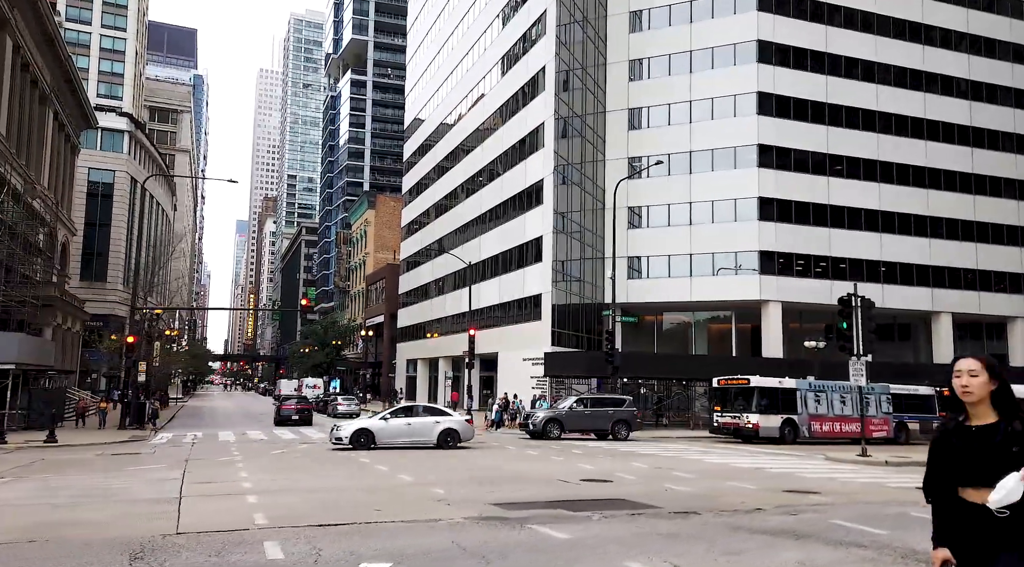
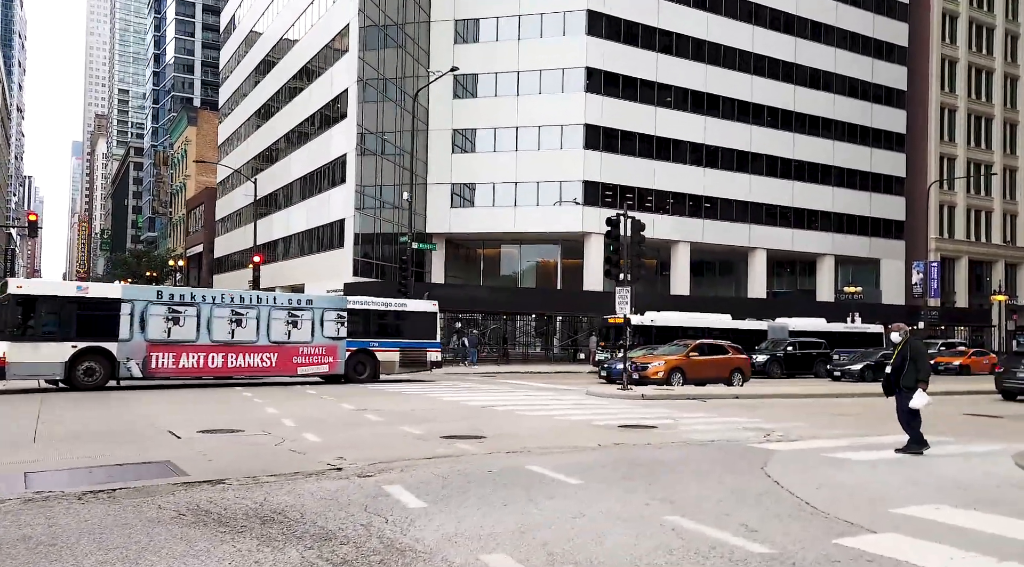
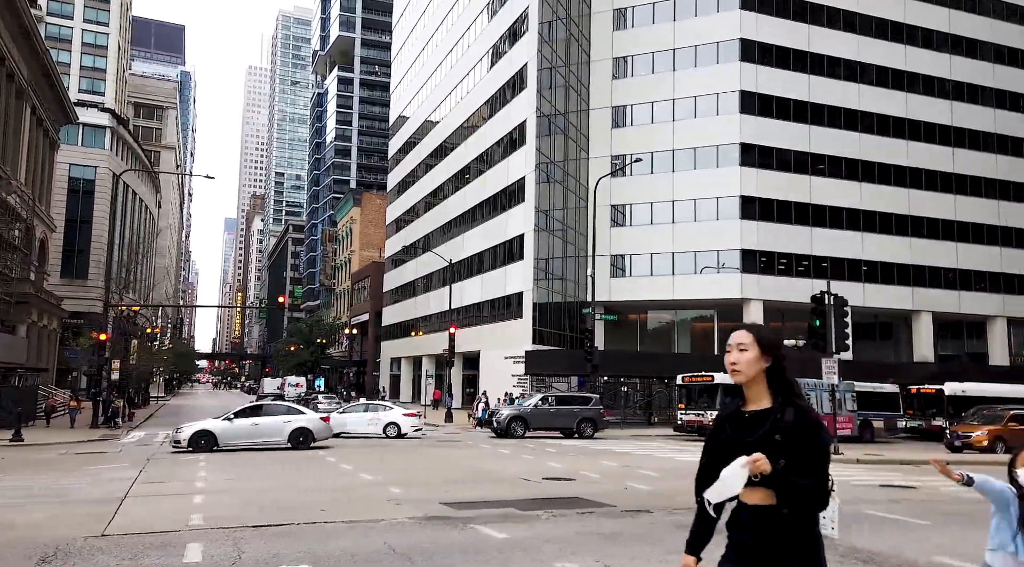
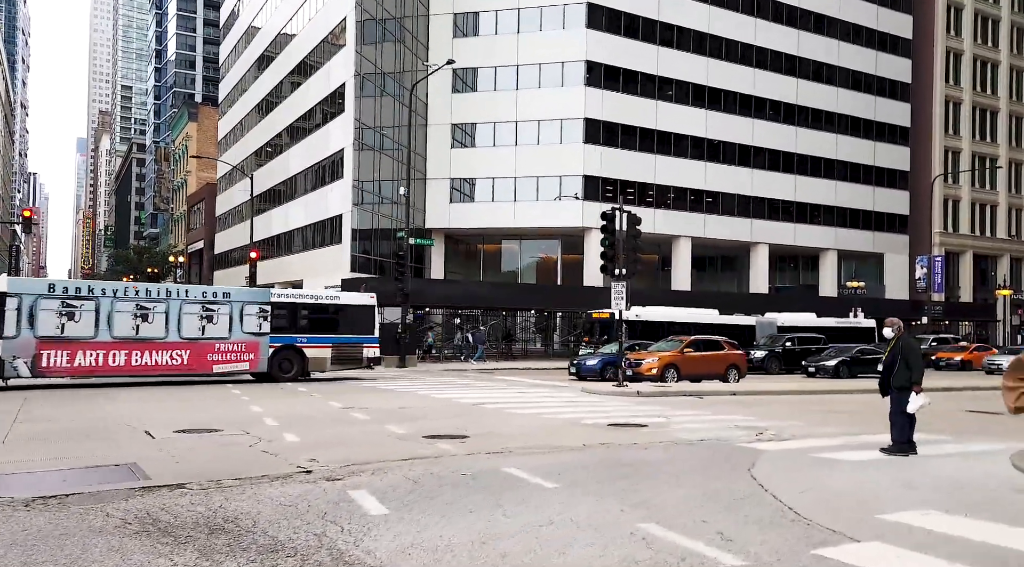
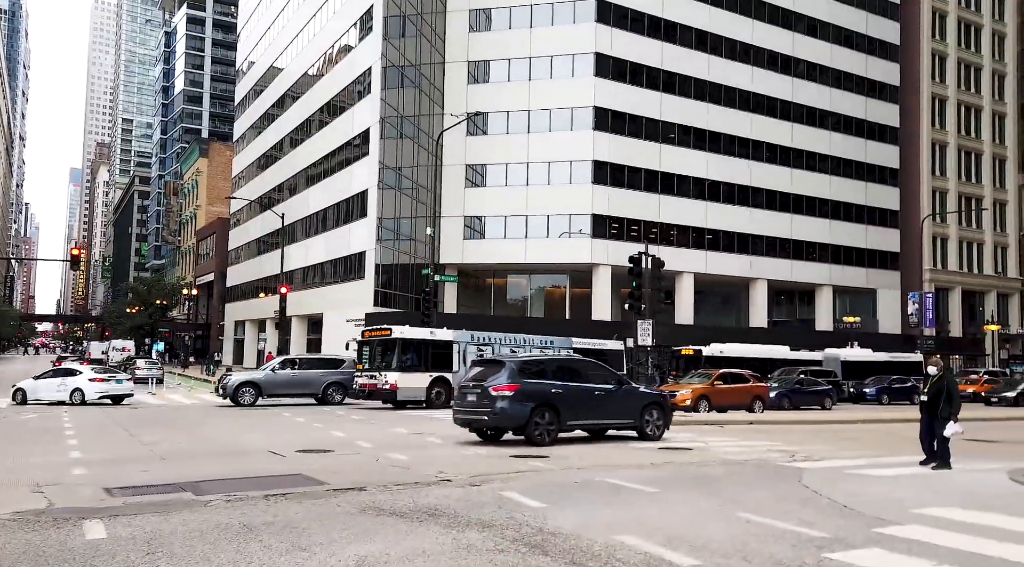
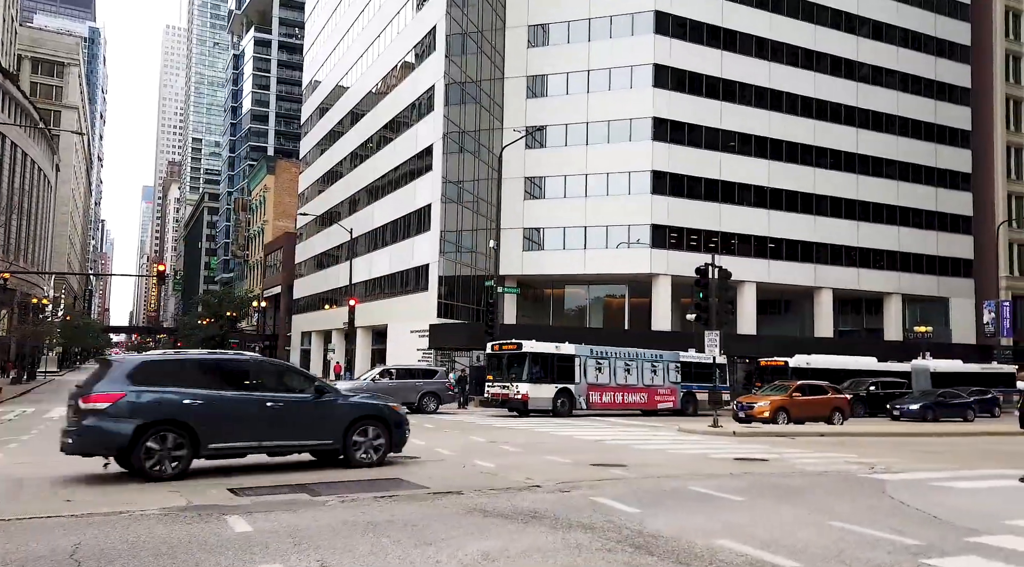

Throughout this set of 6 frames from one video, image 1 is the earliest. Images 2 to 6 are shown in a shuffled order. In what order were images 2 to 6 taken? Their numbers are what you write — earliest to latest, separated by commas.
3, 6, 5, 2, 4
